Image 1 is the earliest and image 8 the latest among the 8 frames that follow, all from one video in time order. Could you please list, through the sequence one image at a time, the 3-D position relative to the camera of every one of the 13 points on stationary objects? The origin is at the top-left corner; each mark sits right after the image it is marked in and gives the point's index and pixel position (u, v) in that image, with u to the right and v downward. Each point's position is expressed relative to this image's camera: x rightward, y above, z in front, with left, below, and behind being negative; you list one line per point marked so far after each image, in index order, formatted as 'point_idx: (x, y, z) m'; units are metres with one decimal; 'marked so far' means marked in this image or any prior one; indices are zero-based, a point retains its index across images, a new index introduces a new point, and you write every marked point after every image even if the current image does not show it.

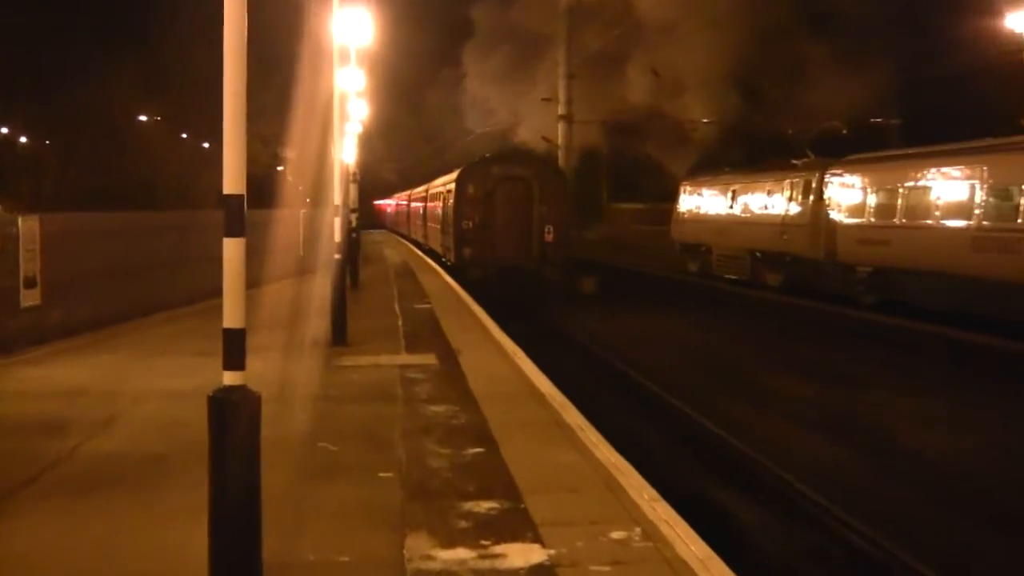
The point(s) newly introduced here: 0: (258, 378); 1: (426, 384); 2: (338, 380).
0: (-2.1, -0.7, +19.7) m
1: (-0.7, -0.8, +19.5) m
2: (-1.4, -0.7, +19.5) m
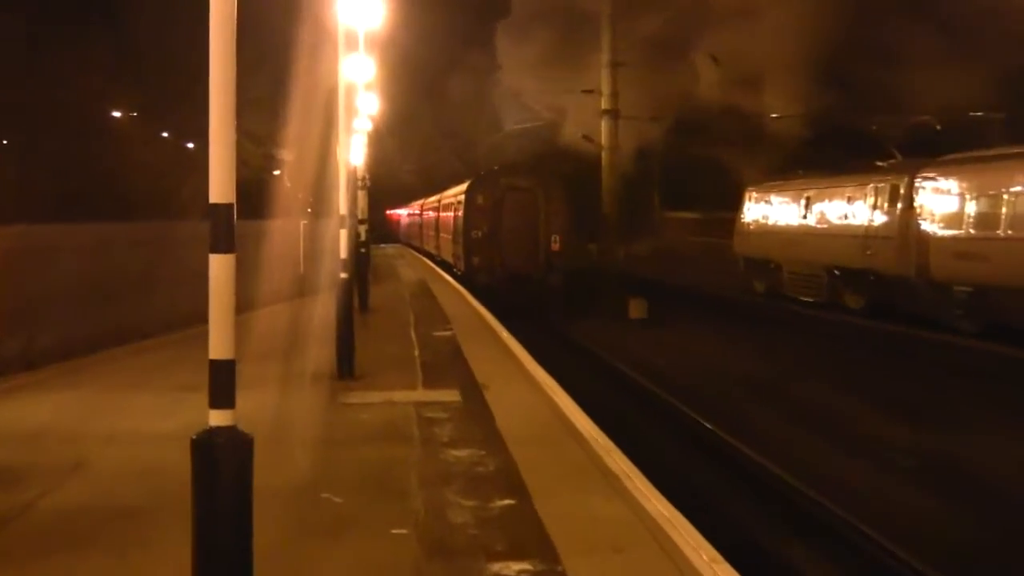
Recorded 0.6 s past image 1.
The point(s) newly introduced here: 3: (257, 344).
0: (-1.8, -0.9, +16.7) m
1: (-0.5, -0.9, +16.5) m
2: (-1.2, -0.9, +16.5) m
3: (-2.0, -0.5, +18.9) m
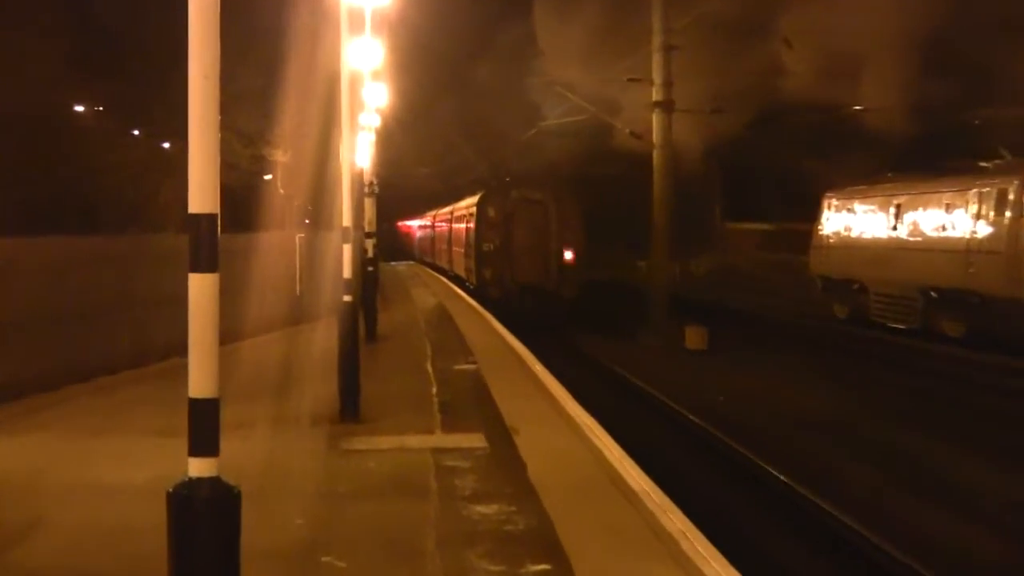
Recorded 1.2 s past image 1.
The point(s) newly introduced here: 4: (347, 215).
0: (-1.6, -1.0, +13.9) m
1: (-0.3, -1.1, +13.8) m
2: (-1.0, -1.0, +13.8) m
3: (-1.8, -0.6, +16.1) m
4: (-1.0, +0.5, +14.9) m
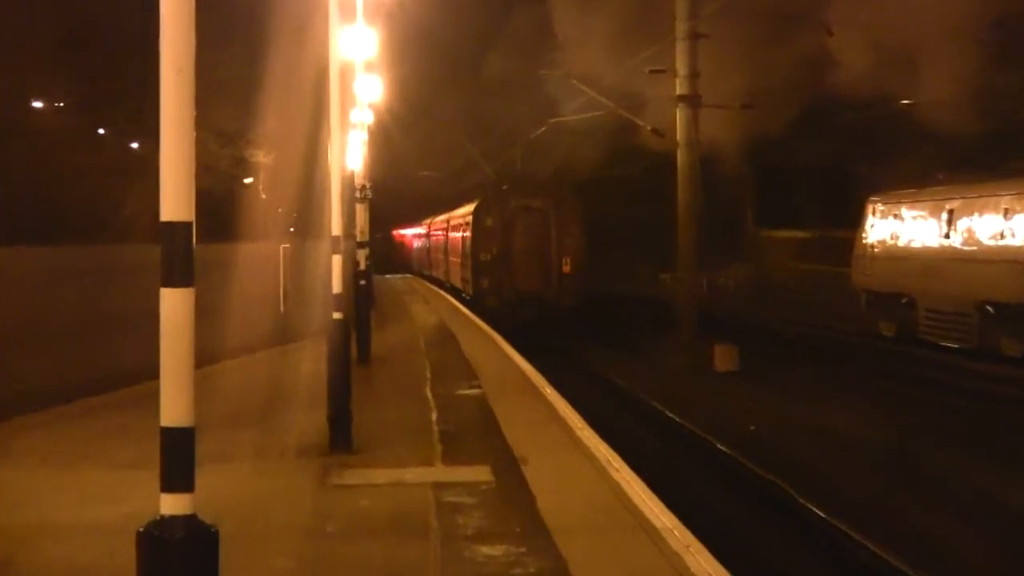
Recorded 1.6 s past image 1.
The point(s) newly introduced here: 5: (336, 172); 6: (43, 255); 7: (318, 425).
0: (-1.6, -1.1, +12.4) m
1: (-0.2, -1.2, +12.3) m
2: (-0.9, -1.1, +12.3) m
3: (-1.8, -0.7, +14.6) m
4: (-1.0, +0.4, +13.4) m
5: (-1.0, +0.7, +13.5) m
6: (-3.1, +0.2, +15.6) m
7: (-1.1, -0.8, +13.9) m
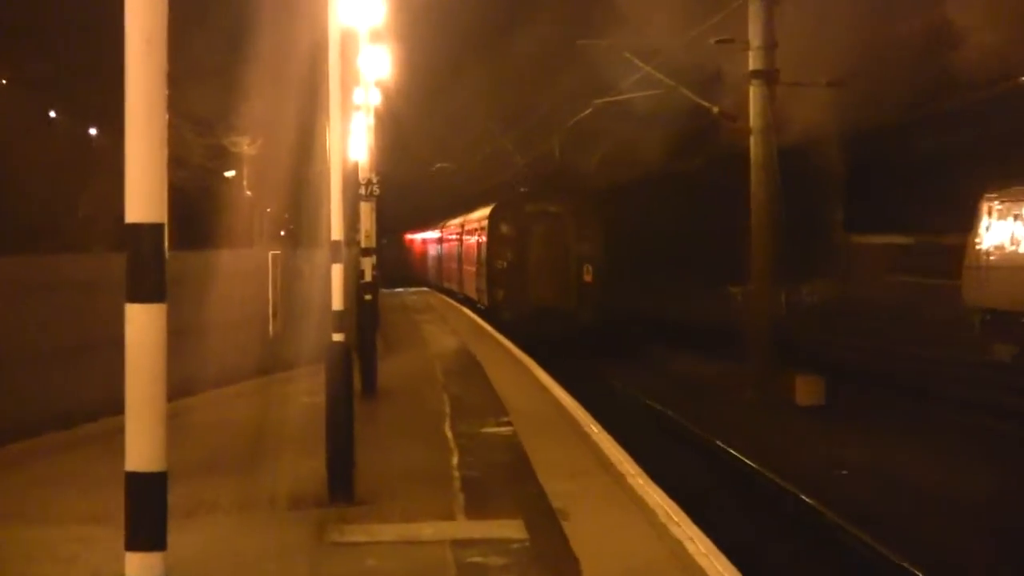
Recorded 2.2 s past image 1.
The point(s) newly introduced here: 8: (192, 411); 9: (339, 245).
0: (-1.4, -1.2, +10.1) m
1: (0.0, -1.2, +10.0) m
2: (-0.7, -1.2, +9.9) m
3: (-1.6, -0.8, +12.3) m
4: (-0.8, +0.3, +11.1) m
5: (-0.8, +0.6, +11.2) m
6: (-2.9, +0.1, +13.3) m
7: (-1.0, -0.9, +11.6) m
8: (-2.0, -0.9, +13.9) m
9: (-0.8, +0.2, +11.1) m
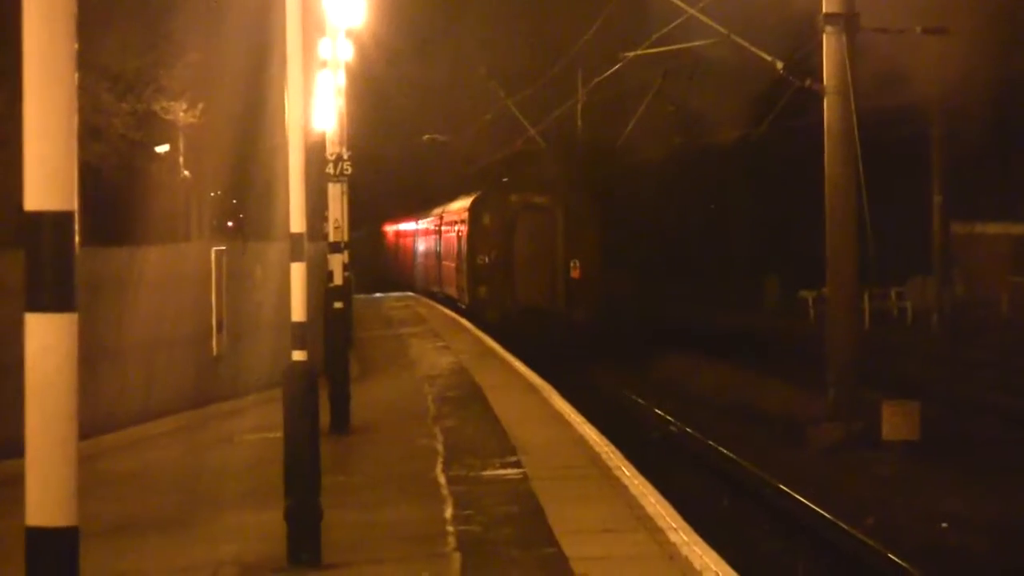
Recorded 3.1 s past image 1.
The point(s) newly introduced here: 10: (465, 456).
0: (-1.3, -1.2, +7.7) m
1: (0.0, -1.3, +7.6) m
2: (-0.7, -1.2, +7.6) m
3: (-1.6, -0.8, +9.9) m
4: (-0.8, +0.3, +8.7) m
5: (-0.8, +0.6, +8.8) m
6: (-2.9, +0.1, +10.8) m
7: (-0.9, -0.9, +9.2) m
8: (-1.9, -0.9, +11.5) m
9: (-0.8, +0.2, +8.7) m
10: (-0.3, -0.7, +12.4) m
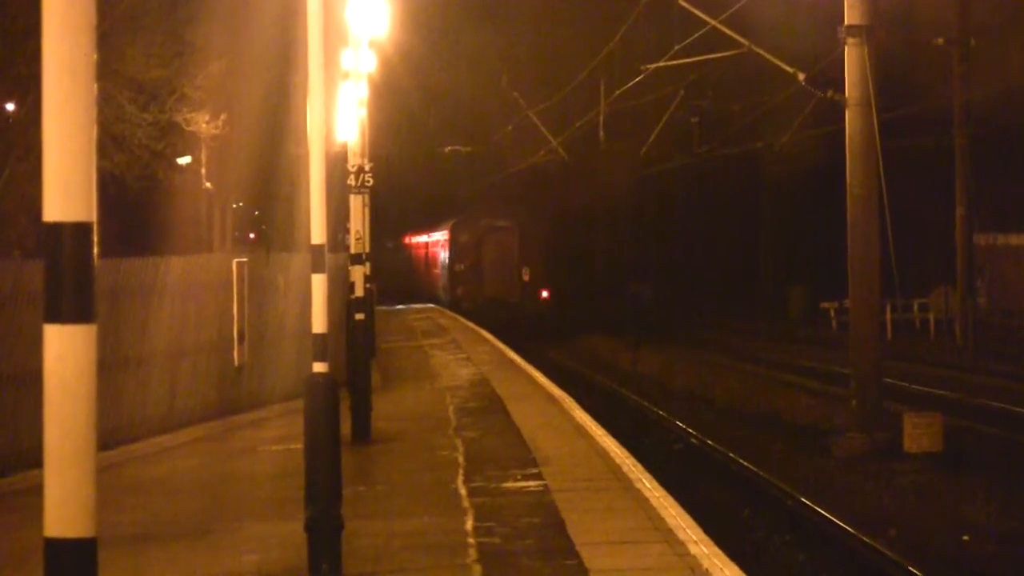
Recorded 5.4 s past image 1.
0: (-1.3, -1.2, +7.7) m
1: (+0.1, -1.3, +7.6) m
2: (-0.6, -1.3, +7.5) m
3: (-1.5, -0.9, +9.9) m
4: (-0.7, +0.2, +8.7) m
5: (-0.7, +0.5, +8.8) m
6: (-2.8, +0.1, +10.9) m
7: (-0.9, -1.0, +9.2) m
8: (-1.8, -1.0, +11.5) m
9: (-0.7, +0.1, +8.7) m
10: (-0.2, -0.8, +12.4) m
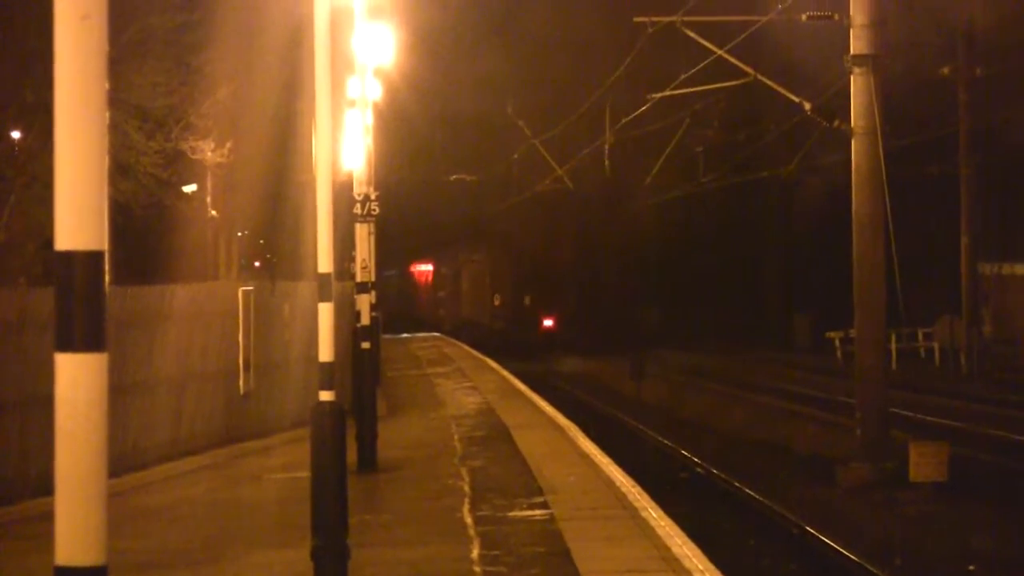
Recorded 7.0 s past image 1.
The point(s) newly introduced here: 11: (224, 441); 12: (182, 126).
0: (-1.3, -1.3, +7.7) m
1: (+0.1, -1.4, +7.6) m
2: (-0.6, -1.3, +7.5) m
3: (-1.5, -1.0, +9.9) m
4: (-0.7, +0.1, +8.7) m
5: (-0.7, +0.4, +8.8) m
6: (-2.8, -0.1, +10.9) m
7: (-0.8, -1.1, +9.2) m
8: (-1.8, -1.1, +11.5) m
9: (-0.7, 0.0, +8.7) m
10: (-0.1, -0.9, +12.4) m
11: (-2.0, -1.1, +16.8) m
12: (-2.5, +1.2, +18.1) m
